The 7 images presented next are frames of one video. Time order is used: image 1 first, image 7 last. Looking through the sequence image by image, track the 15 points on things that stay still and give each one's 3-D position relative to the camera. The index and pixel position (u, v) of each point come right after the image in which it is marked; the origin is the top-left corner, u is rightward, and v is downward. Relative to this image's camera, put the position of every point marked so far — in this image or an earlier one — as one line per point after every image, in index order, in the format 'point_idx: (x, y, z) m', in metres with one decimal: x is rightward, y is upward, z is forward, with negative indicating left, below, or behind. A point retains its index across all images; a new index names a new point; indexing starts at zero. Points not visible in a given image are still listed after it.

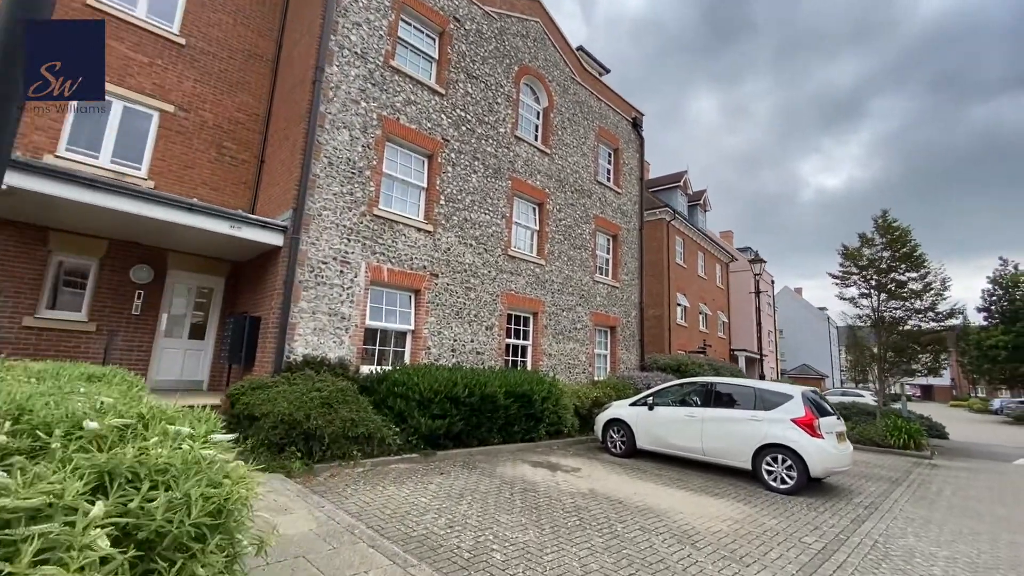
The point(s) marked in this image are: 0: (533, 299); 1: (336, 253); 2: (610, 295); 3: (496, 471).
0: (+0.5, -0.3, +12.4) m
1: (-3.3, +0.7, +8.7) m
2: (+3.2, -0.2, +15.0) m
3: (-0.2, -2.8, +7.1) m
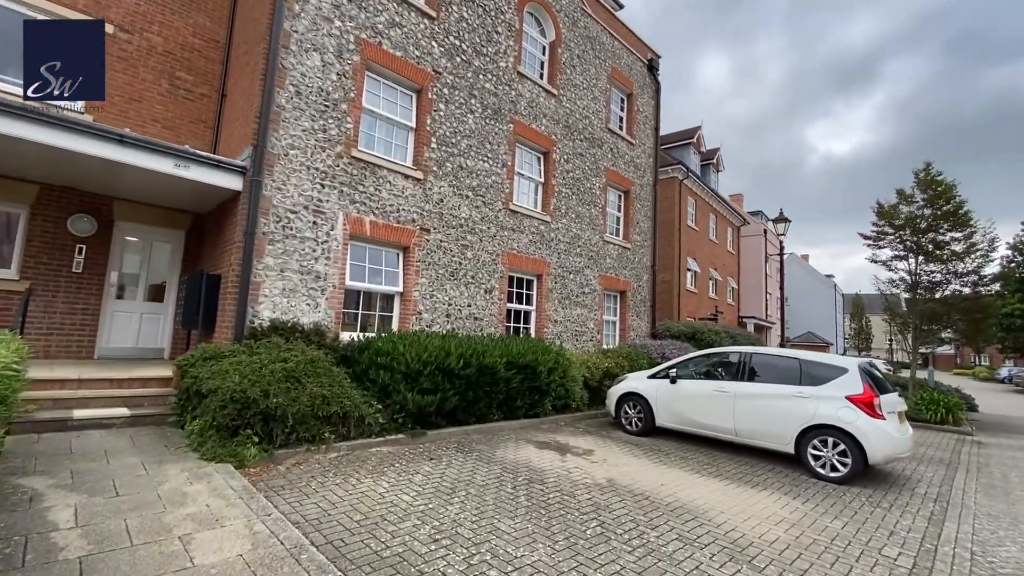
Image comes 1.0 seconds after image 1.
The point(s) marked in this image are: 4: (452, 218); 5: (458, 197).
0: (+0.6, +0.7, +11.1) m
1: (-3.3, +1.4, +7.4) m
2: (+3.2, +0.9, +13.7) m
3: (-0.2, -2.2, +6.1) m
4: (-1.2, +1.4, +9.4) m
5: (-1.1, +1.9, +9.6) m
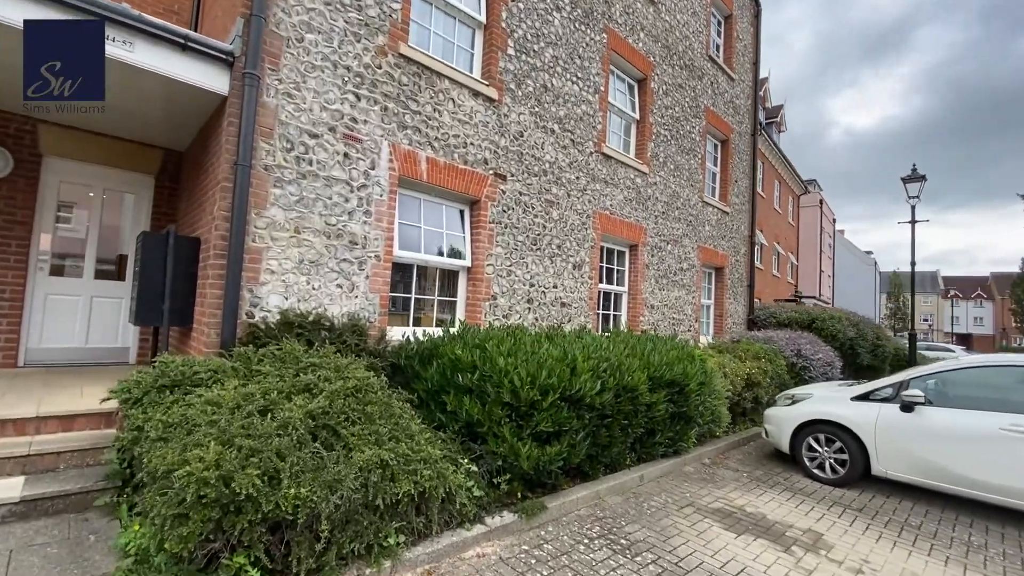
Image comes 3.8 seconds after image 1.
0: (+2.1, +1.1, +8.3) m
1: (-1.7, +1.7, +4.6) m
2: (+4.8, +1.5, +10.8) m
3: (+1.3, -2.0, +3.4) m
4: (+0.3, +1.8, +6.6) m
5: (+0.4, +2.3, +6.7) m
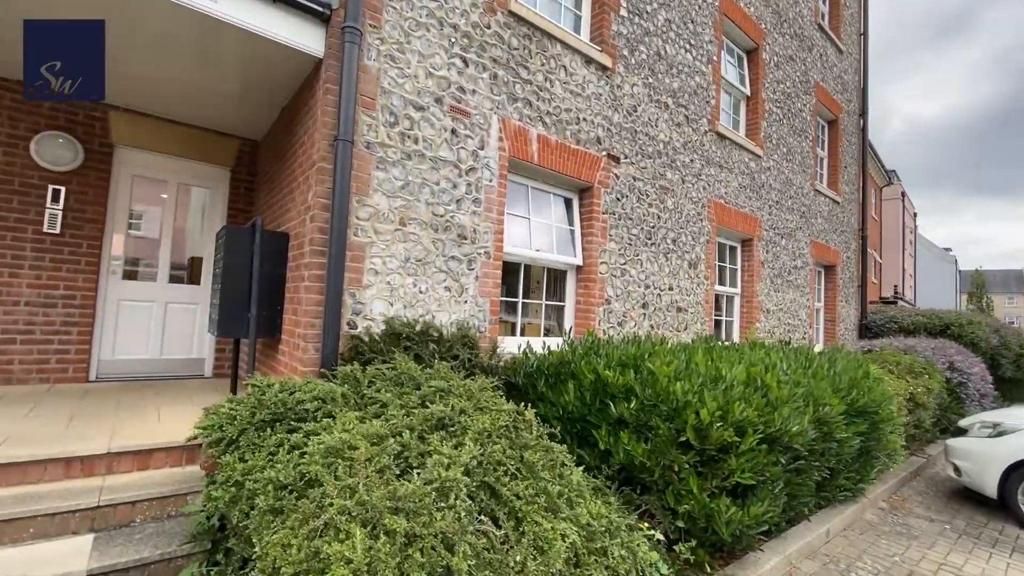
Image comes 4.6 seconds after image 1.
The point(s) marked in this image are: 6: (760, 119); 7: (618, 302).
0: (+3.6, +1.1, +7.1) m
1: (-0.6, +1.6, +3.8) m
2: (+6.5, +1.5, +9.5) m
3: (+2.3, -2.0, +2.3) m
4: (+1.6, +1.8, +5.6) m
5: (+1.8, +2.2, +5.7) m
6: (+4.1, +2.8, +7.6) m
7: (+1.2, -0.2, +5.2) m
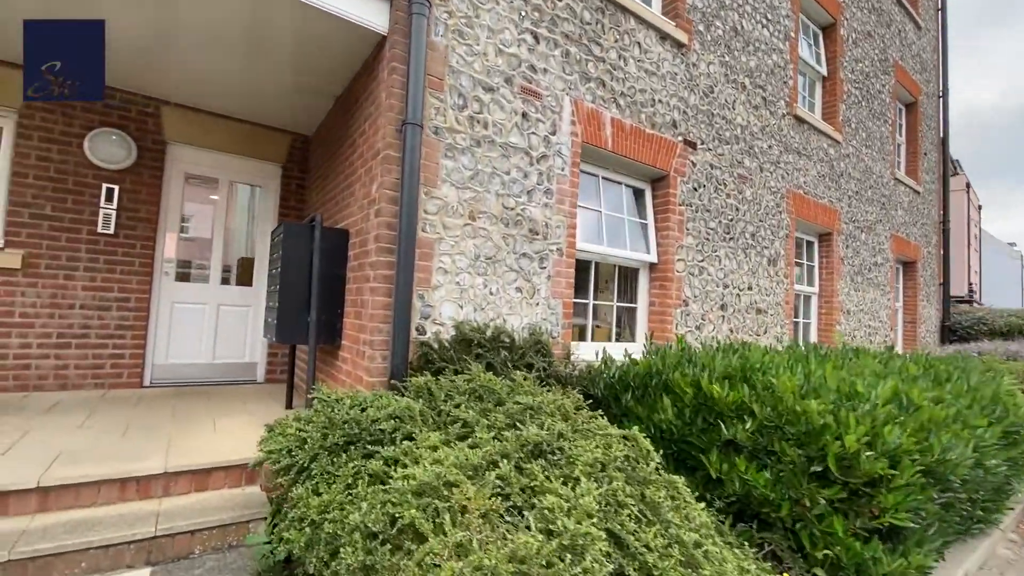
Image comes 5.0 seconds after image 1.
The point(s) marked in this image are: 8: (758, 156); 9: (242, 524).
0: (+4.4, +1.1, +6.5) m
1: (0.0, +1.6, +3.4) m
2: (+7.4, +1.5, +8.6) m
3: (+2.8, -2.0, +1.8) m
4: (+2.3, +1.8, +5.1) m
5: (+2.5, +2.3, +5.2) m
6: (+4.9, +2.8, +6.9) m
7: (+1.9, -0.2, +4.7) m
8: (+2.9, +1.6, +5.5) m
9: (-1.4, -1.2, +2.4) m
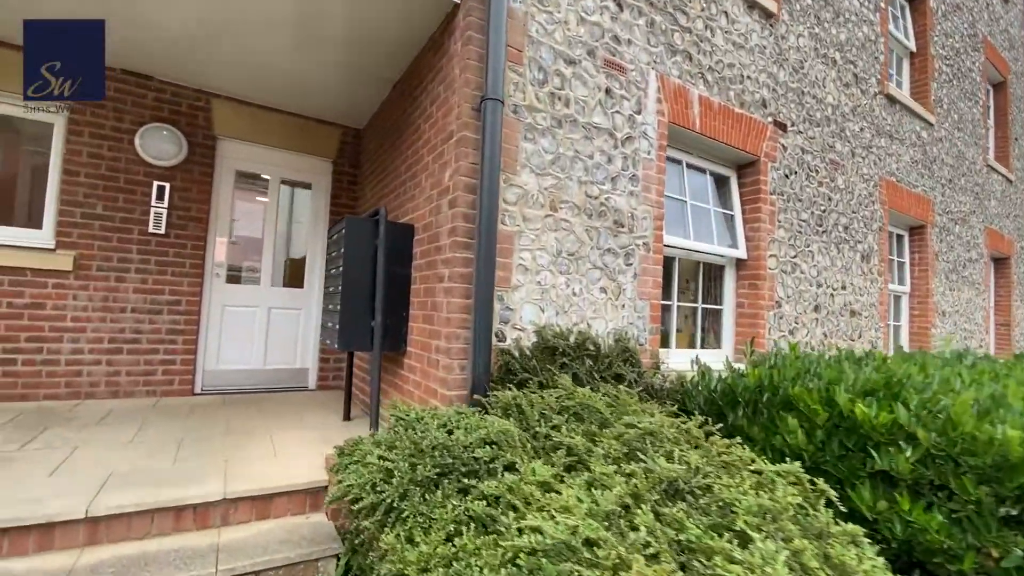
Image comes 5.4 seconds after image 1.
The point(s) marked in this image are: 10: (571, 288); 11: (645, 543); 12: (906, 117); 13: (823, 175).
0: (+5.1, +1.1, +5.8) m
1: (+0.5, +1.6, +3.0) m
2: (+8.2, +1.5, +7.8) m
3: (+3.3, -2.0, +1.2) m
4: (+3.0, +1.8, +4.5) m
5: (+3.1, +2.3, +4.6) m
6: (+5.6, +2.8, +6.2) m
7: (+2.5, -0.1, +4.2) m
8: (+3.6, +1.6, +4.9) m
9: (-0.9, -1.2, +2.1) m
10: (+0.4, 0.0, +2.9) m
11: (+0.4, -0.7, +1.4) m
12: (+4.9, +2.1, +5.8) m
13: (+3.0, +1.1, +4.6) m
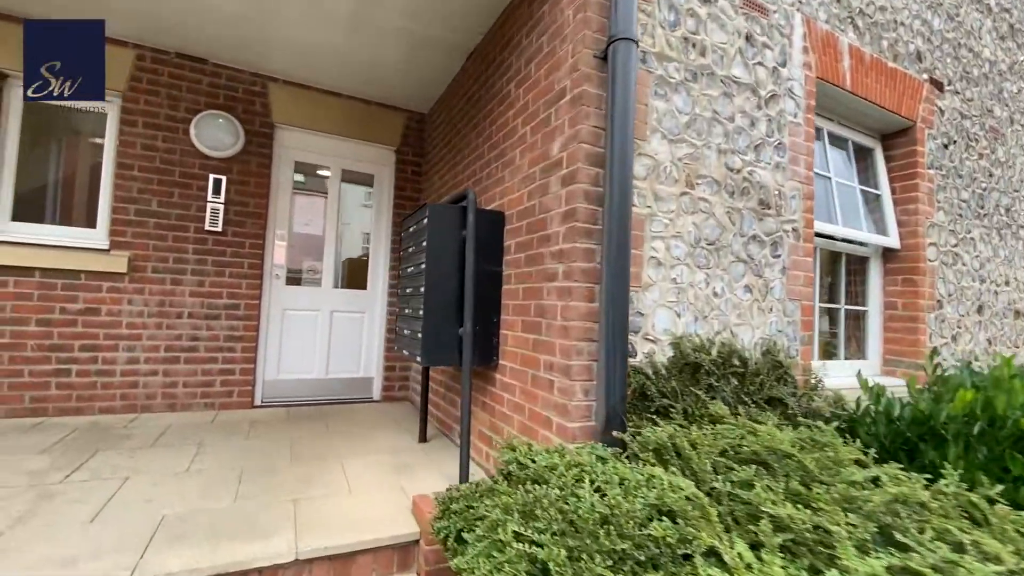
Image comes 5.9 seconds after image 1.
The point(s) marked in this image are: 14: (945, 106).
0: (+5.9, +1.2, +4.8) m
1: (+1.1, +1.6, +2.4) m
2: (+9.2, +1.6, +6.5) m
3: (+3.7, -1.9, +0.3) m
4: (+3.7, +1.8, +3.7) m
5: (+3.8, +2.3, +3.8) m
6: (+6.4, +2.9, +5.1) m
7: (+3.2, -0.1, +3.4) m
8: (+4.3, +1.6, +4.0) m
9: (-0.4, -1.2, +1.6) m
10: (+0.9, 0.0, +2.3) m
11: (+0.9, -0.7, +0.7) m
12: (+5.7, +2.2, +4.8) m
13: (+3.8, +1.1, +3.7) m
14: (+3.2, +1.3, +3.4) m
